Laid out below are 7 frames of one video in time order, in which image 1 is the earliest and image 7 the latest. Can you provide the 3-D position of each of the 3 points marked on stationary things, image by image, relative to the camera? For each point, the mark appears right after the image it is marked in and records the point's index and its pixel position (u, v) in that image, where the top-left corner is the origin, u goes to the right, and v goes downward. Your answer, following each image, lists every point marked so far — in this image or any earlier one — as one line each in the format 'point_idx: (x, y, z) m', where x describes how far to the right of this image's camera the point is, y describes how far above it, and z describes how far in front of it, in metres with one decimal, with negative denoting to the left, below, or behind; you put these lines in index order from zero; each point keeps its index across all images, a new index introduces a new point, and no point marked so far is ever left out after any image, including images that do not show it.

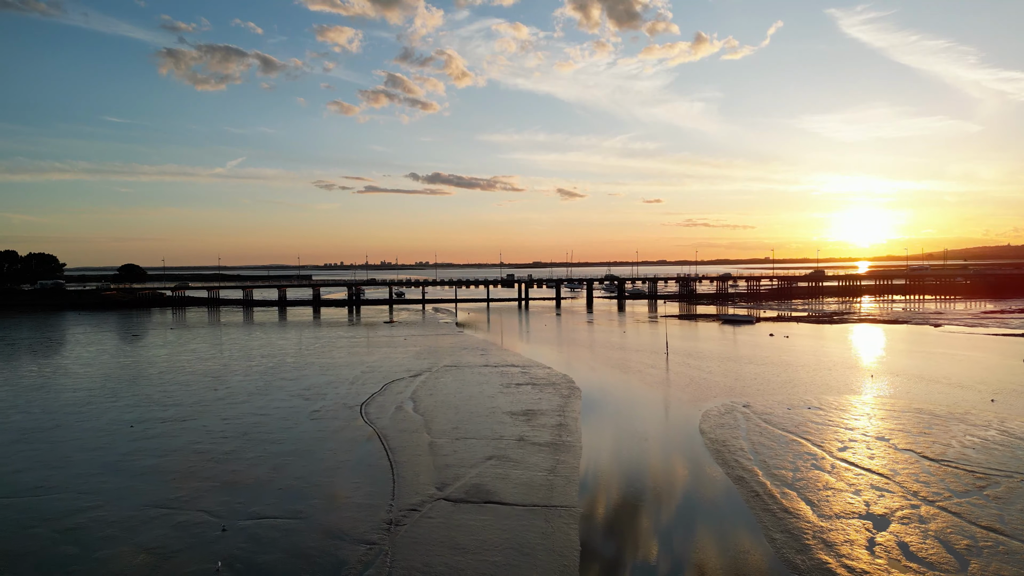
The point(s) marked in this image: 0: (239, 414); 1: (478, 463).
0: (-8.8, -4.1, +18.9) m
1: (-0.9, -4.4, +14.3) m
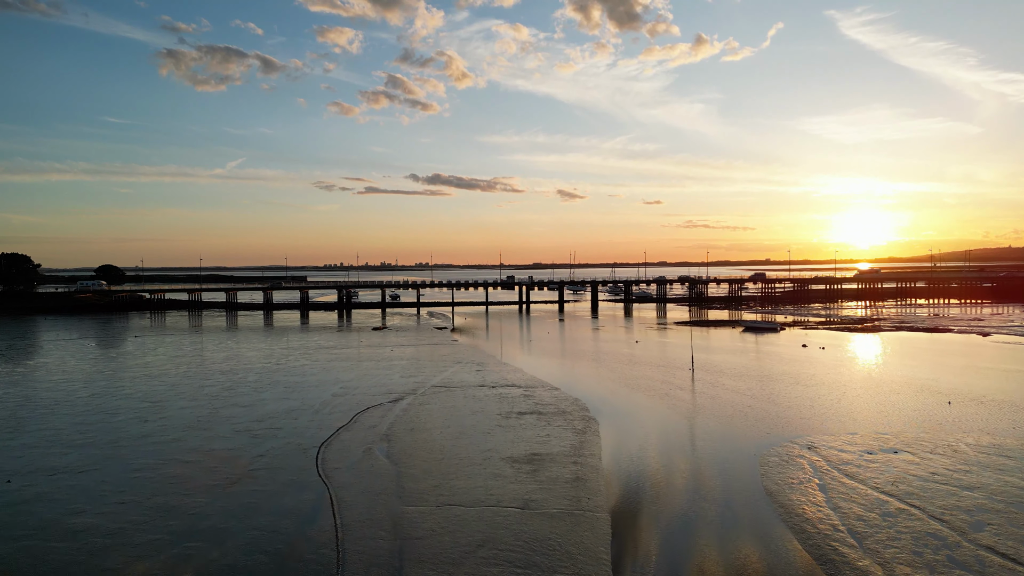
0: (-8.8, -4.4, +14.6) m
1: (-0.8, -4.6, +10.0) m
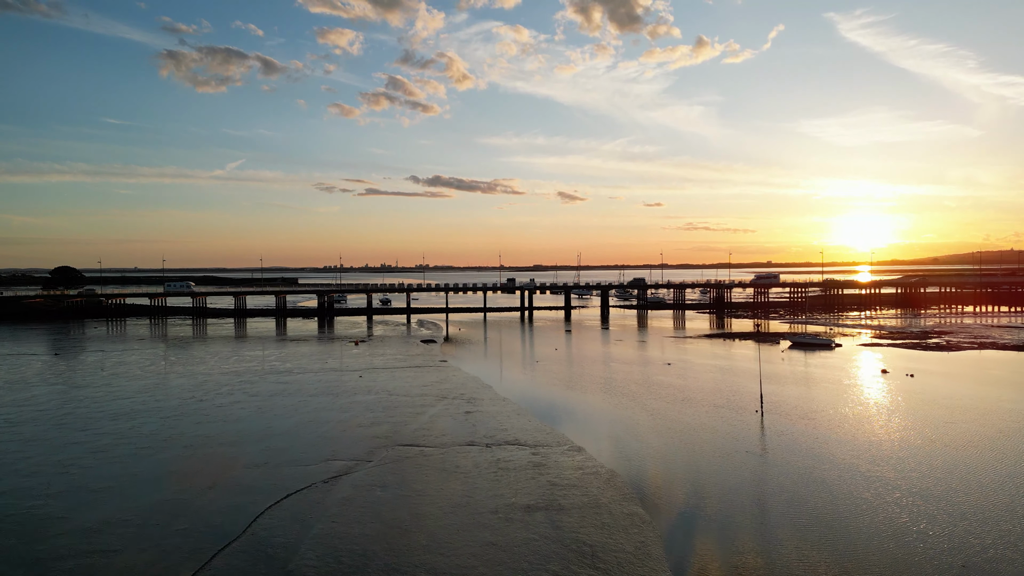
0: (-8.8, -4.7, +7.3) m
1: (-0.8, -4.9, +2.8) m
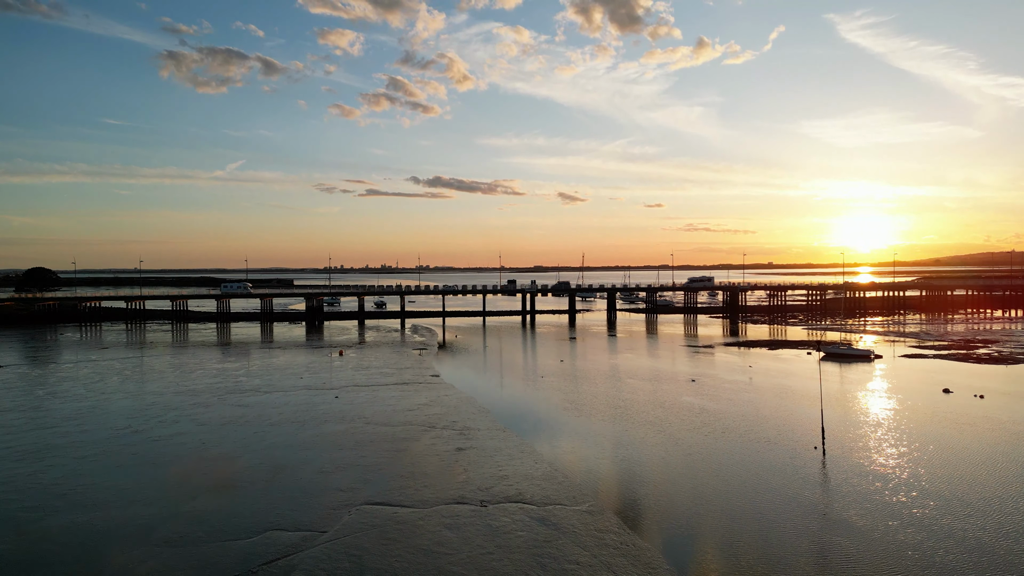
0: (-8.7, -4.9, +3.5) m
1: (-0.7, -5.1, -1.0) m
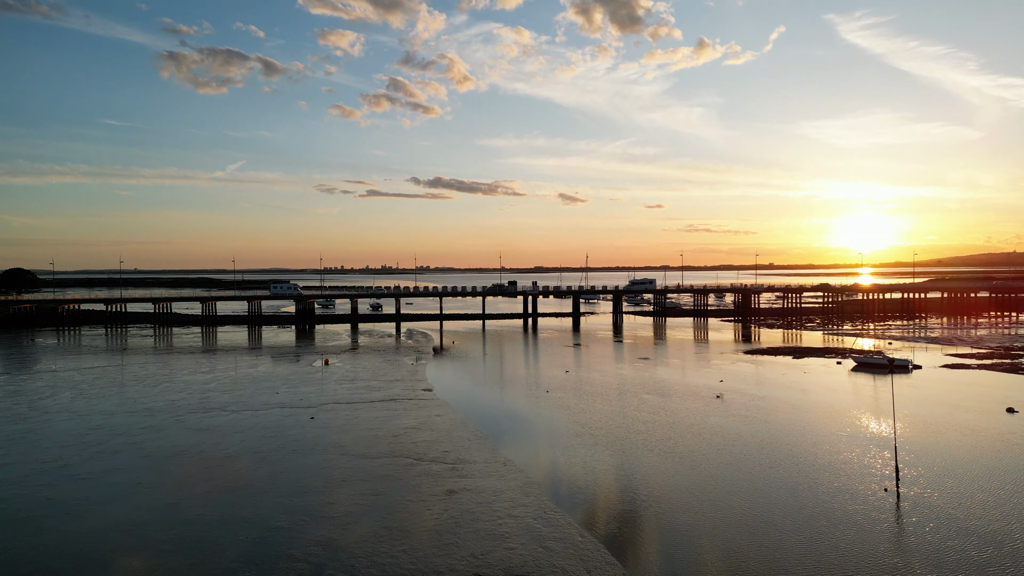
0: (-8.7, -5.1, +0.6) m
1: (-0.7, -5.3, -4.0) m
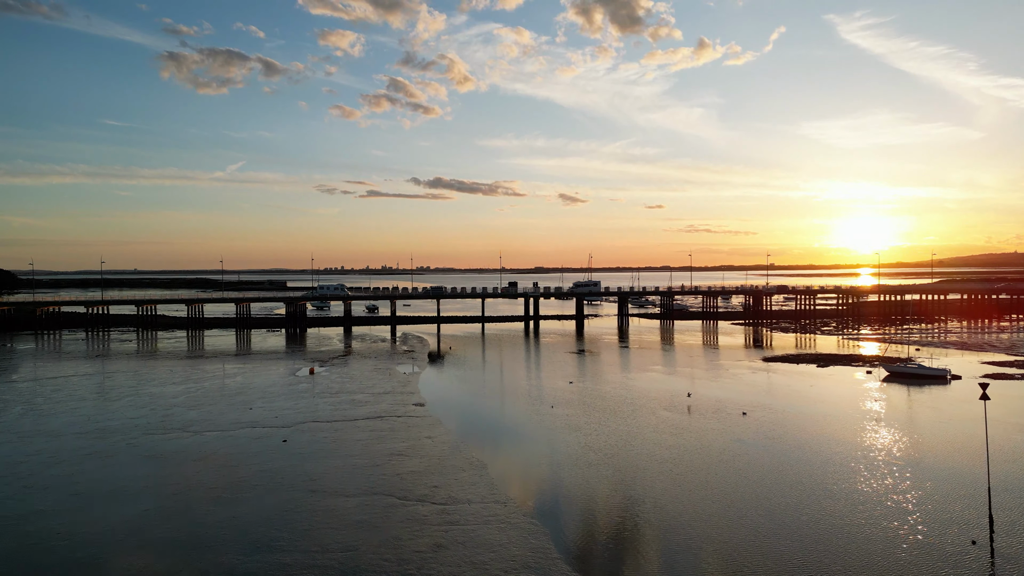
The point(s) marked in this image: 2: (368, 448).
0: (-8.7, -5.2, -2.0) m
1: (-0.7, -5.4, -6.5) m
2: (-4.4, -4.9, +18.4) m
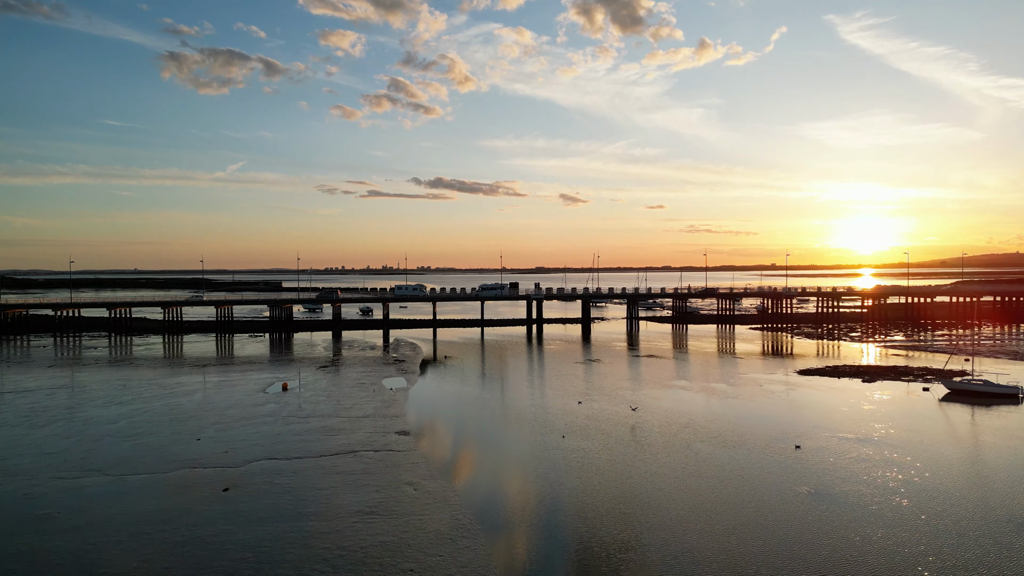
0: (-8.6, -5.3, -5.7) m
1: (-0.6, -5.5, -10.3) m
2: (-4.3, -5.0, +14.6) m
